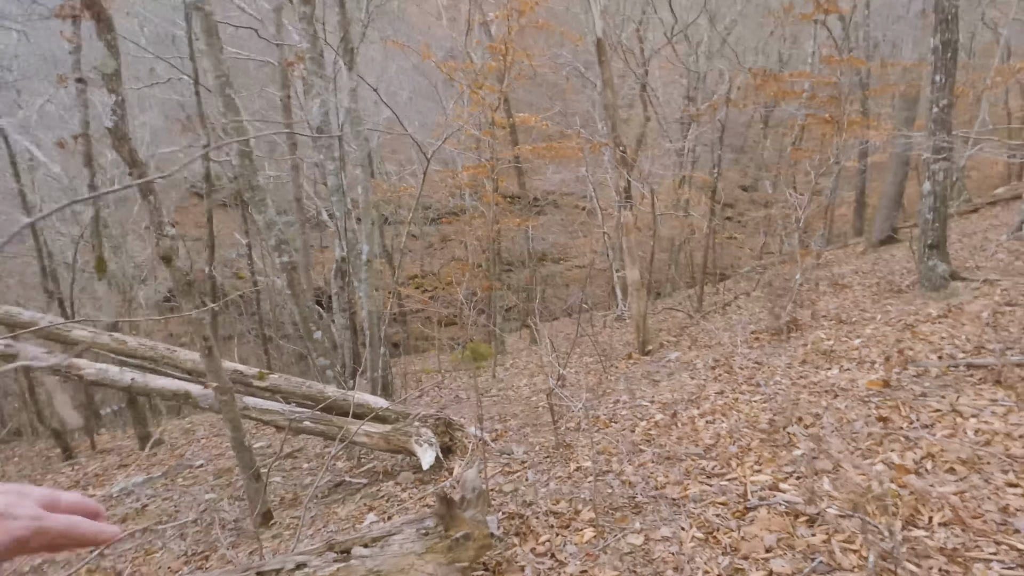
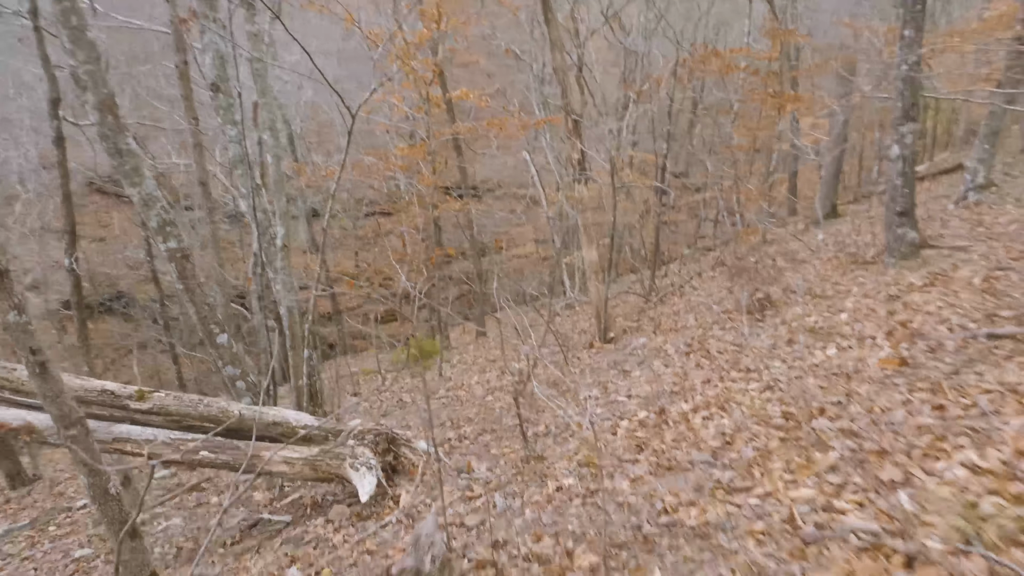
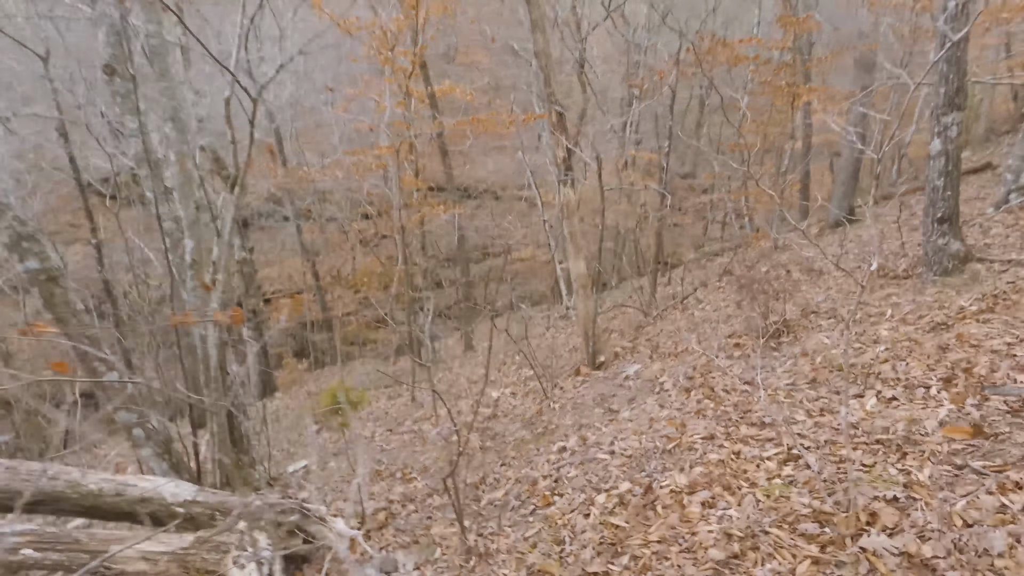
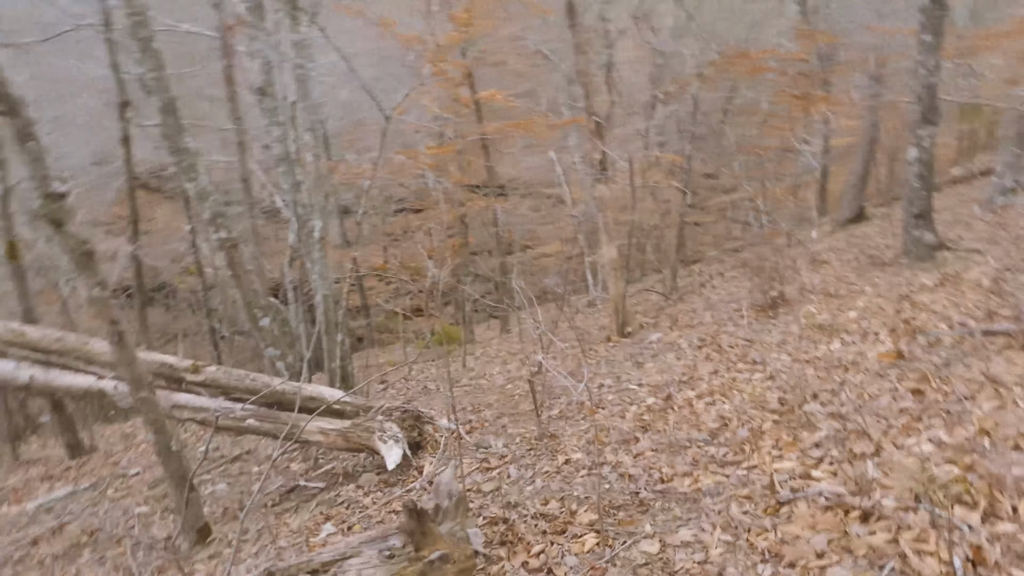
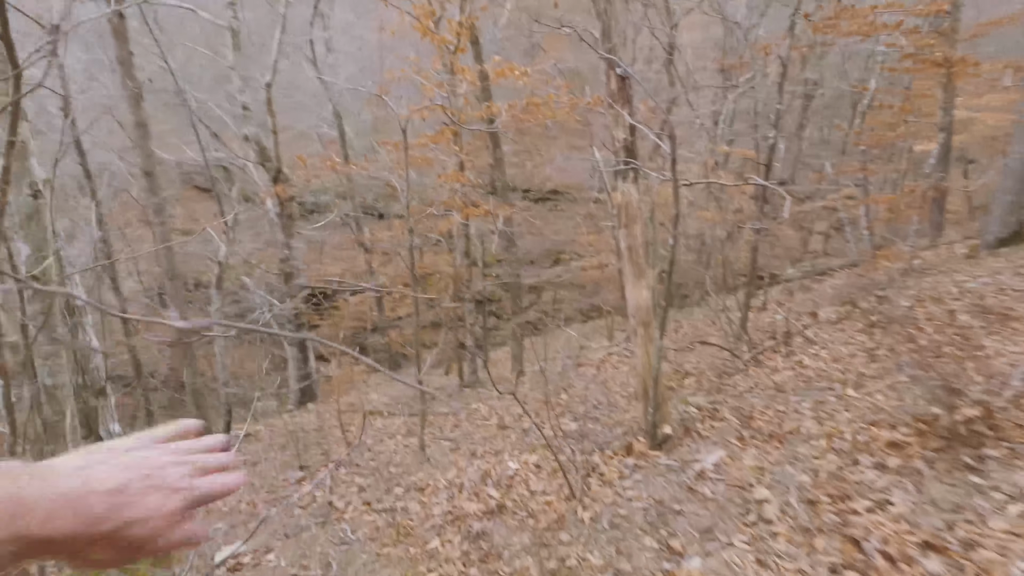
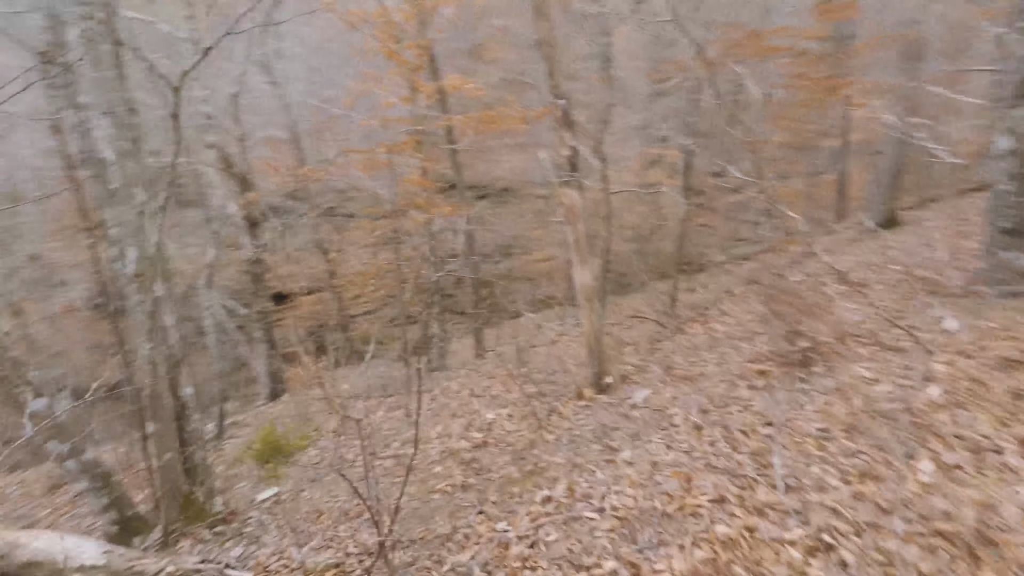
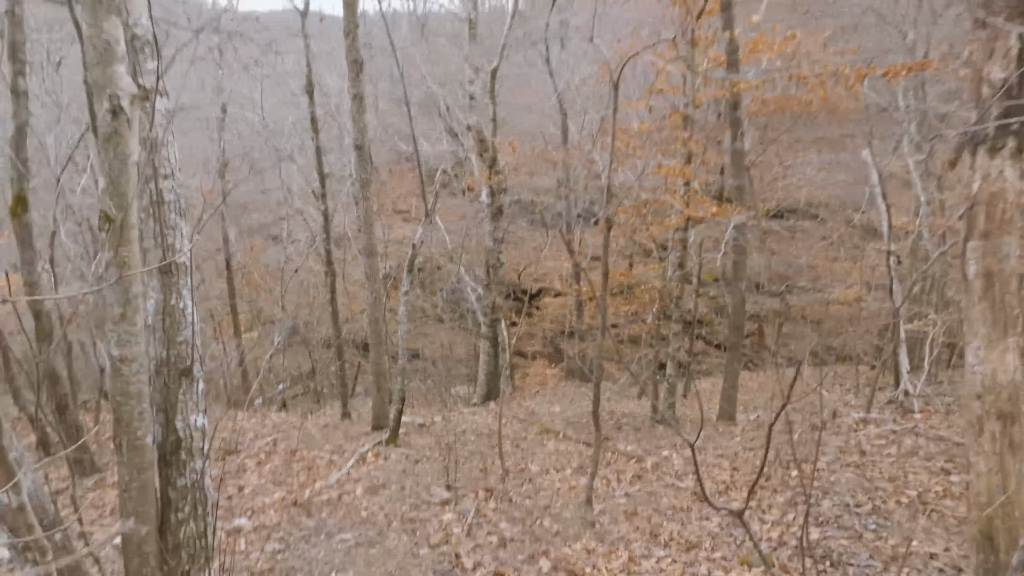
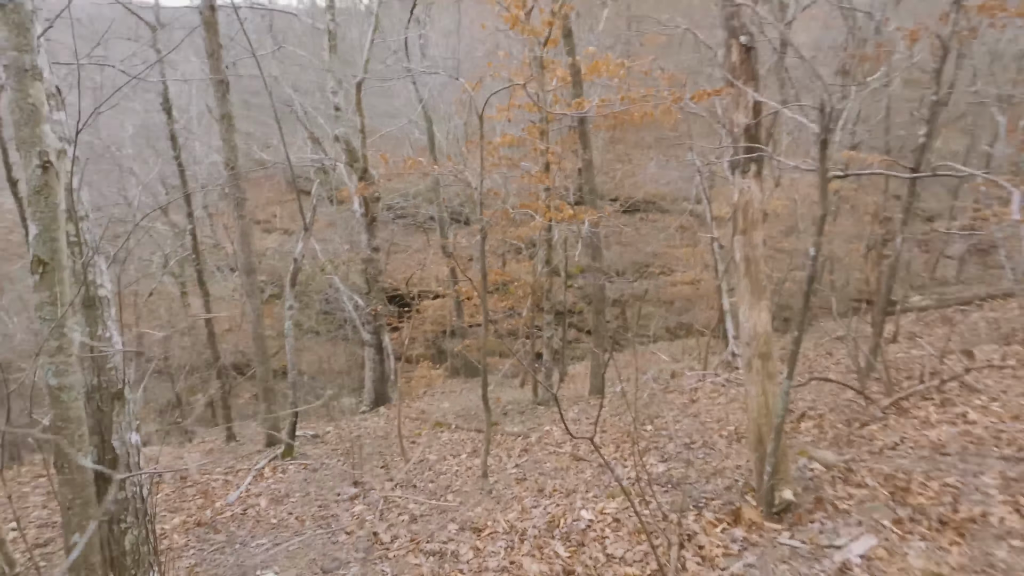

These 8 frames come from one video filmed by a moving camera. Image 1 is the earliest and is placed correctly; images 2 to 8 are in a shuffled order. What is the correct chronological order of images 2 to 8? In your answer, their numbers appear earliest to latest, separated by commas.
4, 2, 3, 6, 5, 8, 7
